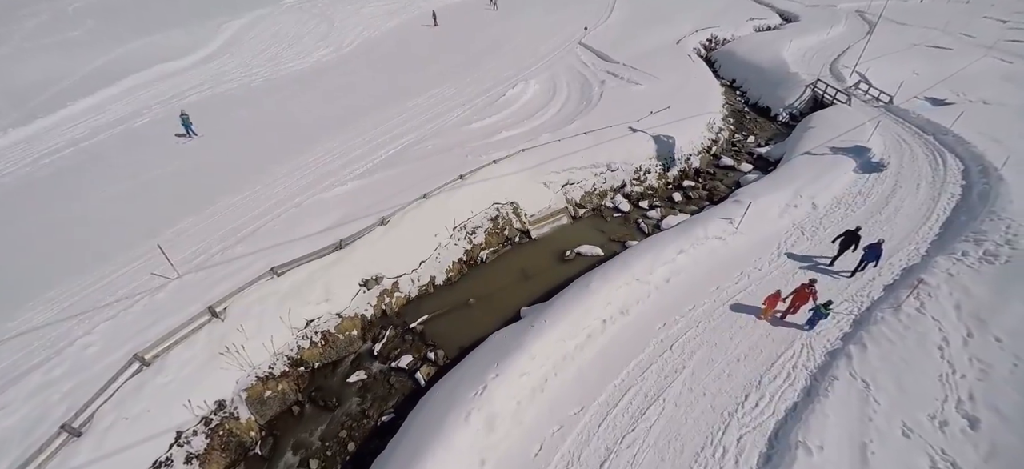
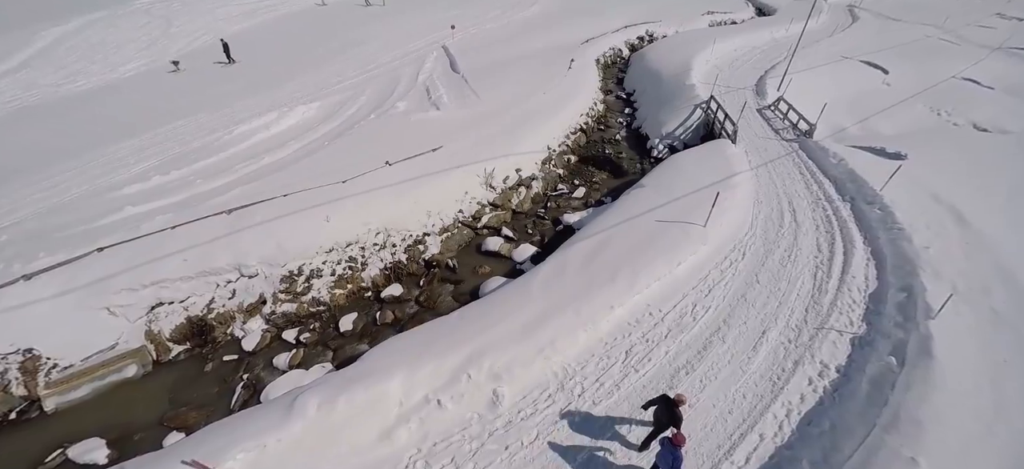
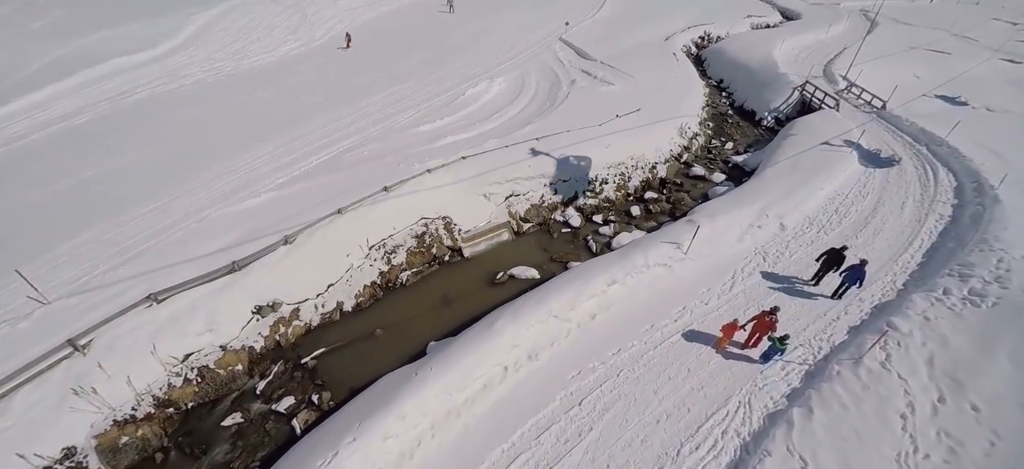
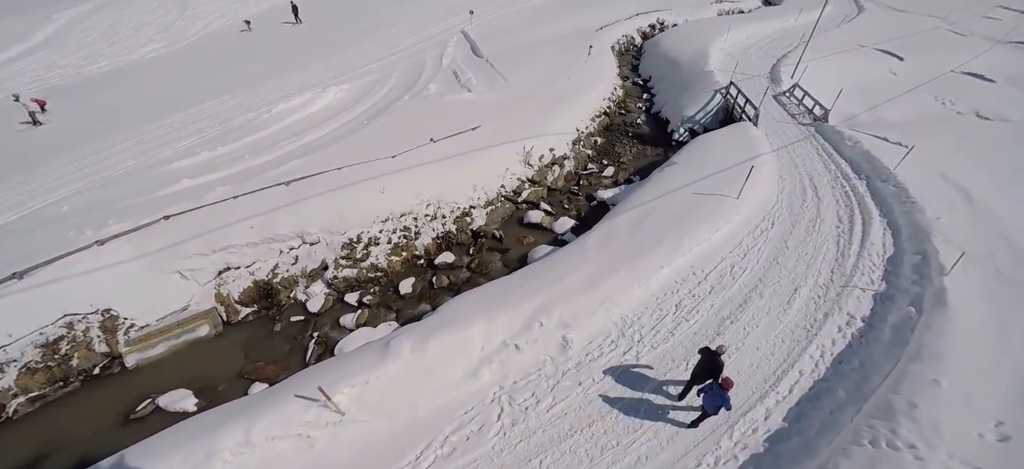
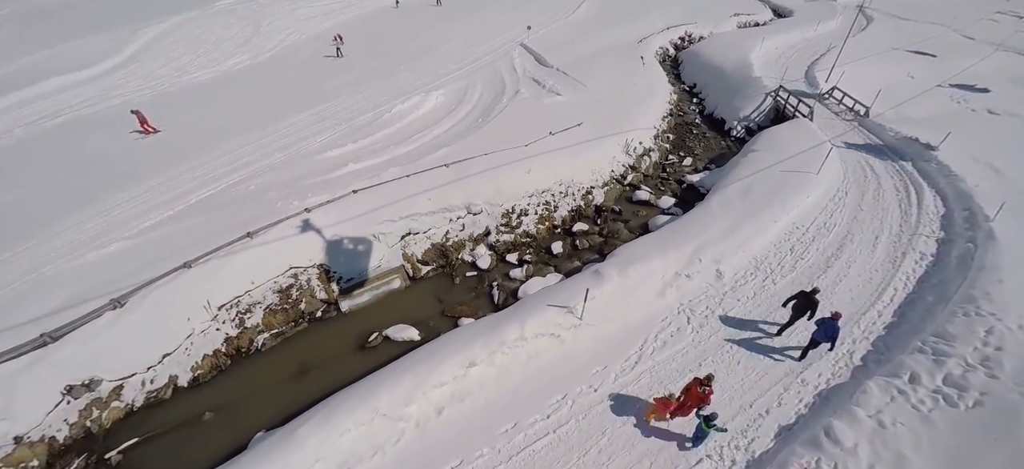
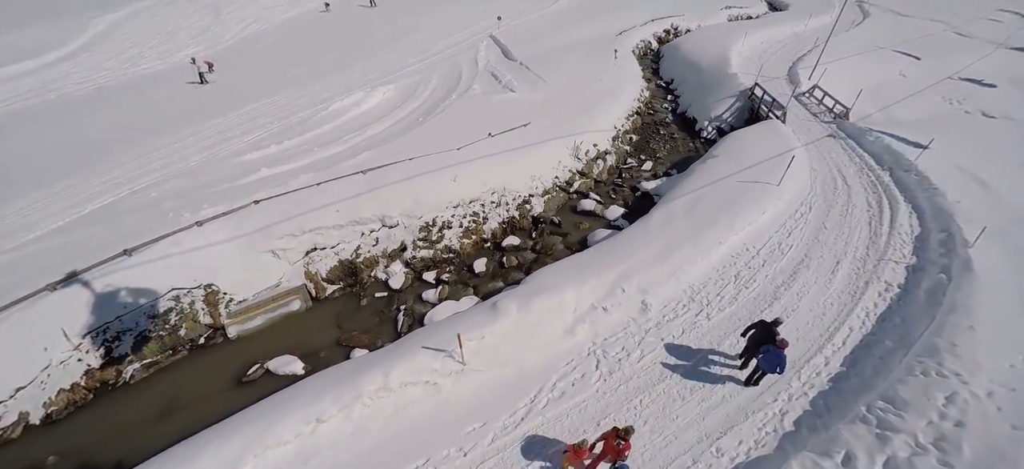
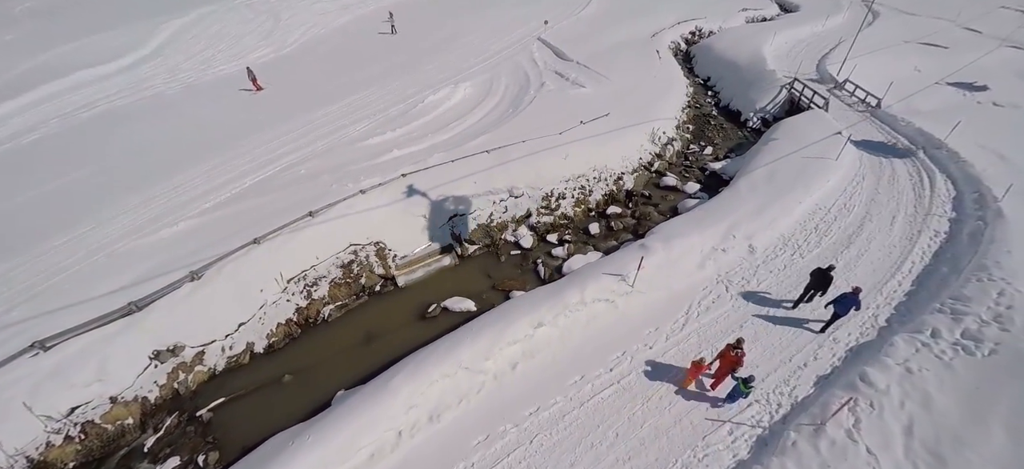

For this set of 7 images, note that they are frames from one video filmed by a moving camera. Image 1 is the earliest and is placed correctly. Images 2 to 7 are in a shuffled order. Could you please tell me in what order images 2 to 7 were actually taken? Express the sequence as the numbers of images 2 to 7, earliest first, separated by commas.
3, 7, 5, 6, 4, 2
